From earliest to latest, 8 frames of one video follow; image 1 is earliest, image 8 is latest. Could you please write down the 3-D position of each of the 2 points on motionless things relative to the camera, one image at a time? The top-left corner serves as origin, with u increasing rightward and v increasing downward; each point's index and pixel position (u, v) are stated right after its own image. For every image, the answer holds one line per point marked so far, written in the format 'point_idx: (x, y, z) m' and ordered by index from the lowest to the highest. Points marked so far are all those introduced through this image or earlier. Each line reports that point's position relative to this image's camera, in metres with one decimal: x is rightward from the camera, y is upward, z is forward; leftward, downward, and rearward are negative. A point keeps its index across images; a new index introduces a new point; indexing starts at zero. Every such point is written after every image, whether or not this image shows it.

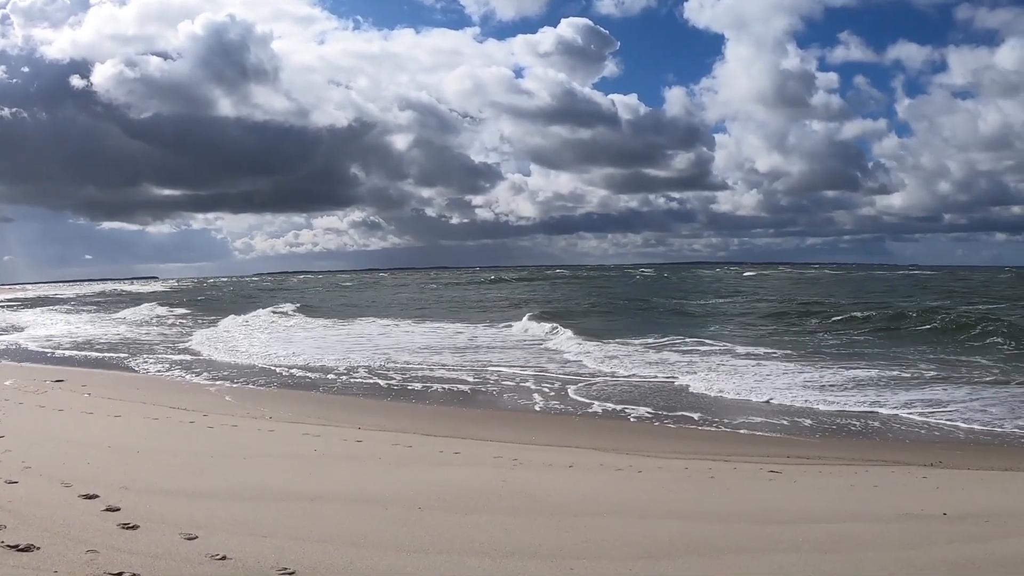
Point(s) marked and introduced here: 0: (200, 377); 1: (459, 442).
0: (-7.1, -2.0, +15.2) m
1: (-0.7, -1.7, +7.4) m
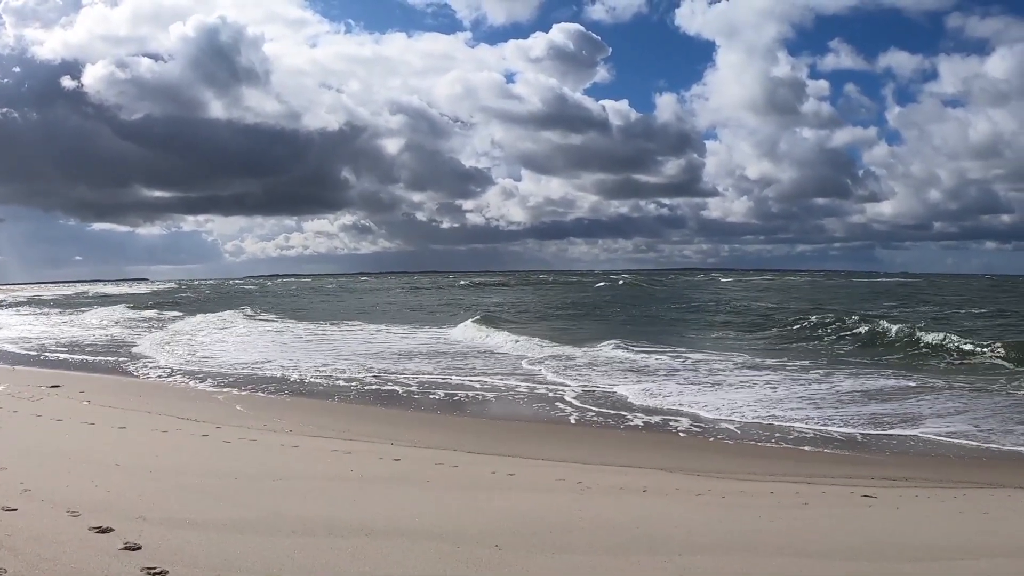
0: (-6.6, -2.0, +14.3) m
1: (-0.1, -1.7, +6.7) m
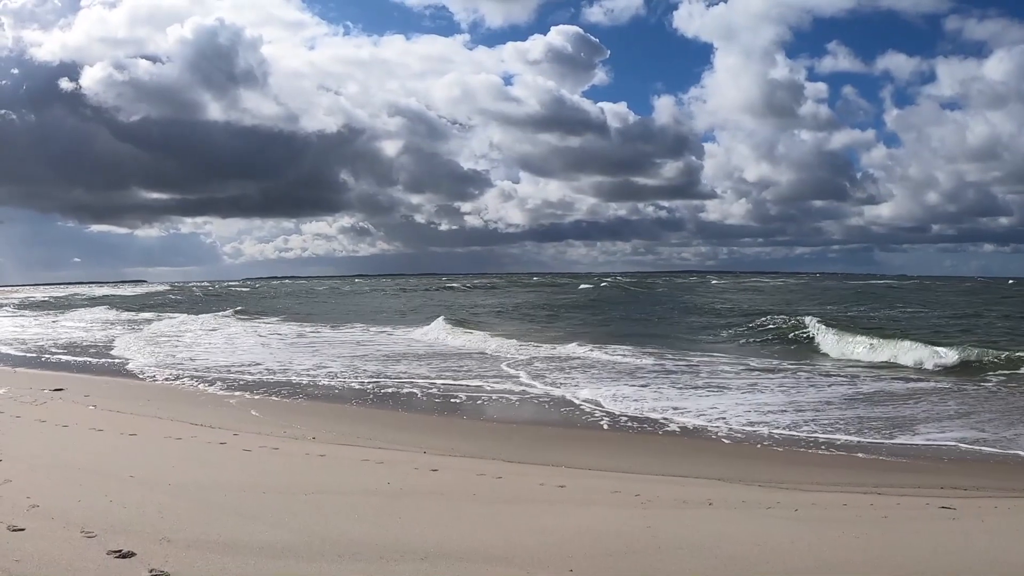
0: (-6.2, -2.0, +13.8) m
1: (+0.3, -1.7, +6.2) m
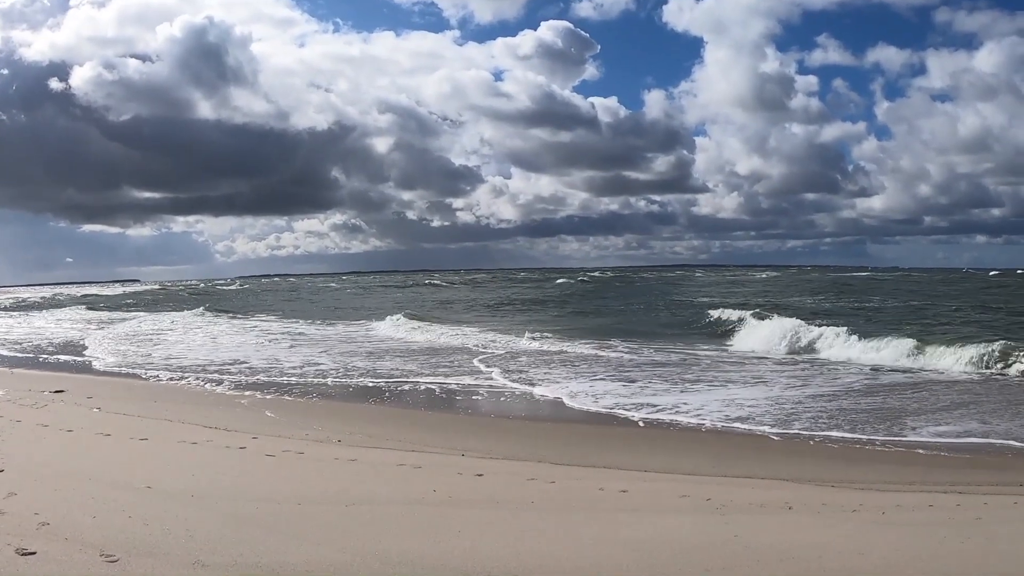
0: (-5.8, -1.9, +13.2) m
1: (+0.8, -1.6, +5.7) m
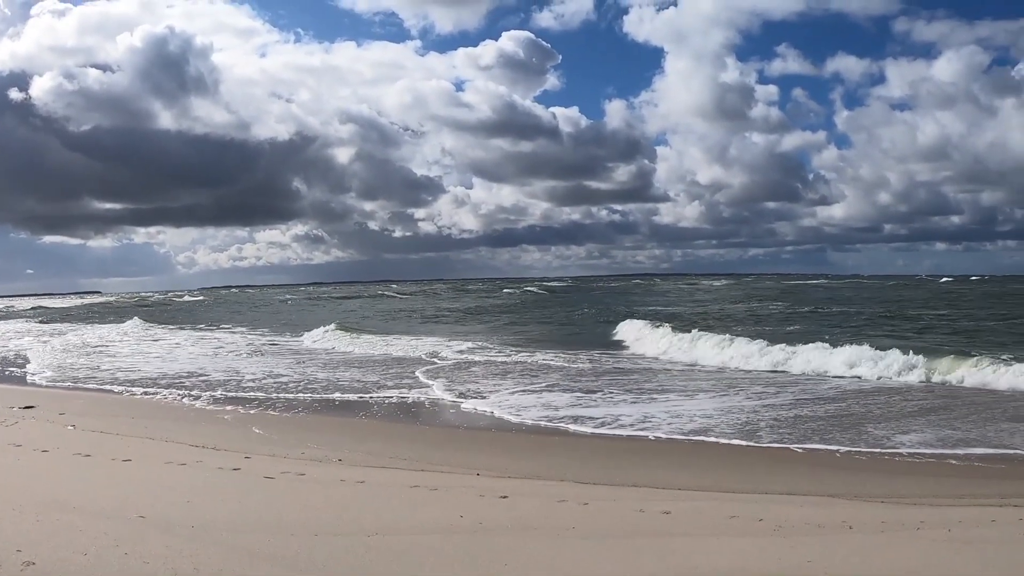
0: (-5.9, -2.1, +12.6) m
1: (+1.0, -1.6, +5.3) m
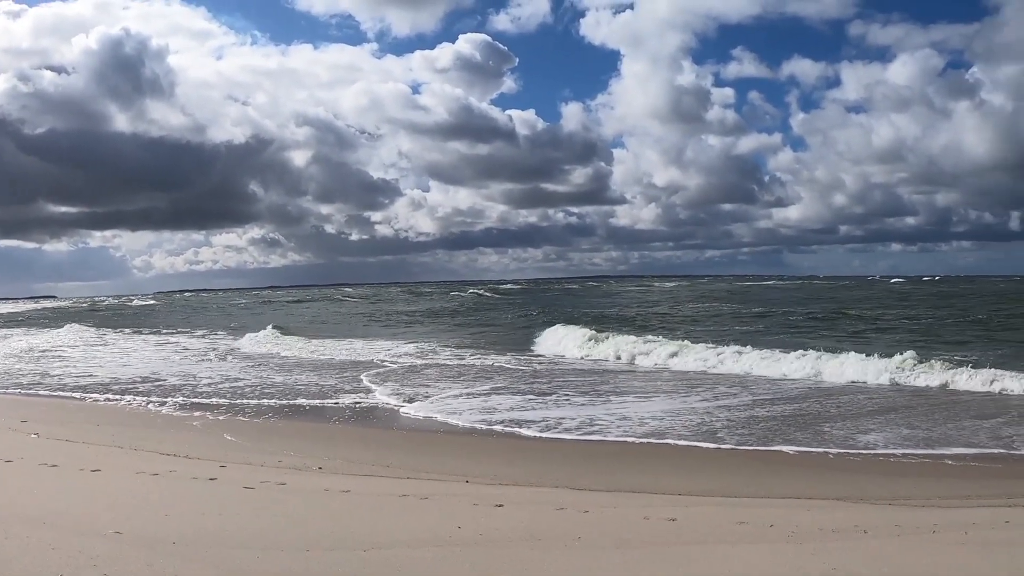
0: (-6.3, -2.2, +12.1) m
1: (+1.0, -1.6, +5.1) m
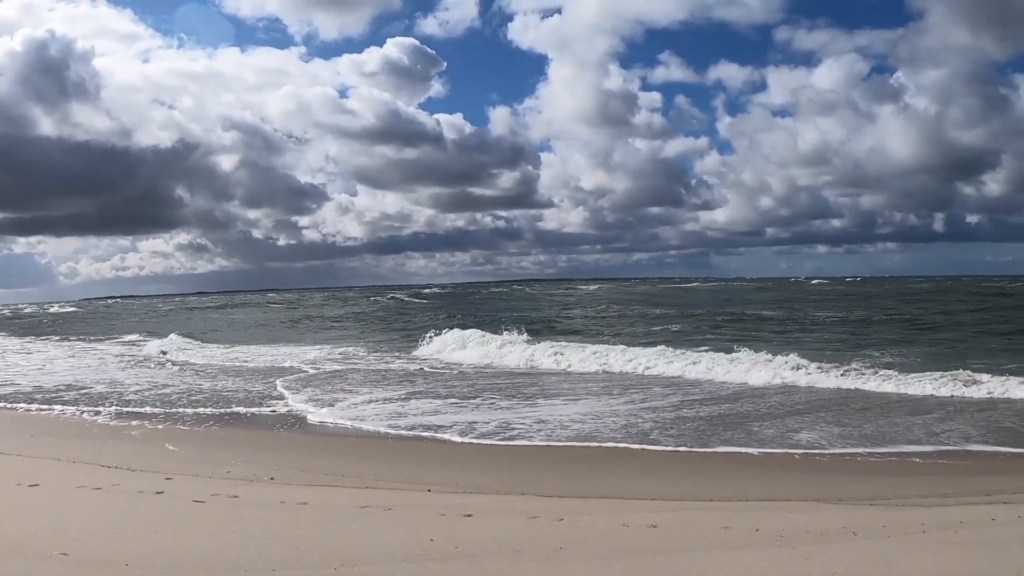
0: (-7.0, -2.2, +11.3) m
1: (+0.8, -1.6, +4.9) m
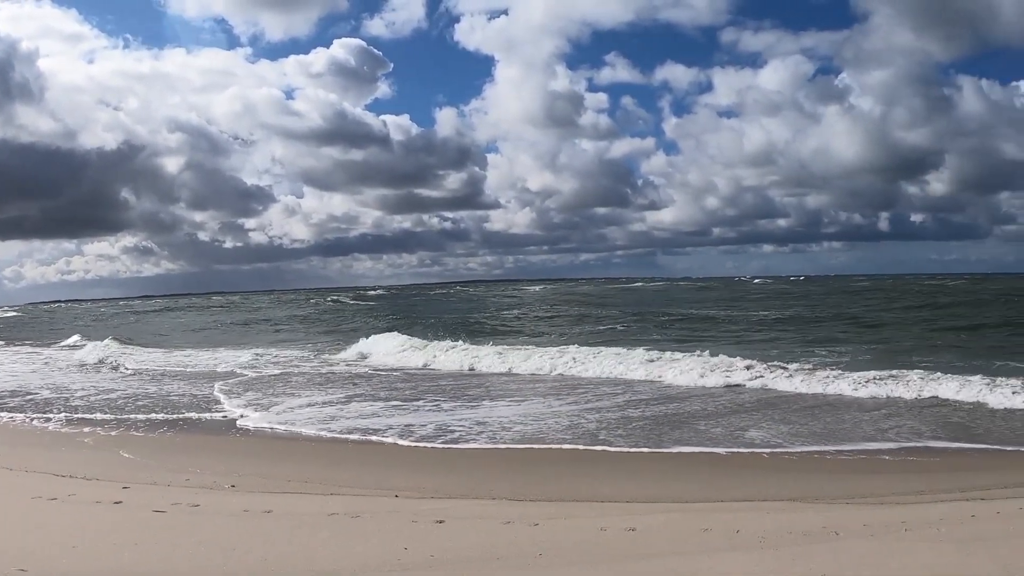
0: (-7.5, -2.3, +10.8) m
1: (+0.6, -1.6, +4.8) m
